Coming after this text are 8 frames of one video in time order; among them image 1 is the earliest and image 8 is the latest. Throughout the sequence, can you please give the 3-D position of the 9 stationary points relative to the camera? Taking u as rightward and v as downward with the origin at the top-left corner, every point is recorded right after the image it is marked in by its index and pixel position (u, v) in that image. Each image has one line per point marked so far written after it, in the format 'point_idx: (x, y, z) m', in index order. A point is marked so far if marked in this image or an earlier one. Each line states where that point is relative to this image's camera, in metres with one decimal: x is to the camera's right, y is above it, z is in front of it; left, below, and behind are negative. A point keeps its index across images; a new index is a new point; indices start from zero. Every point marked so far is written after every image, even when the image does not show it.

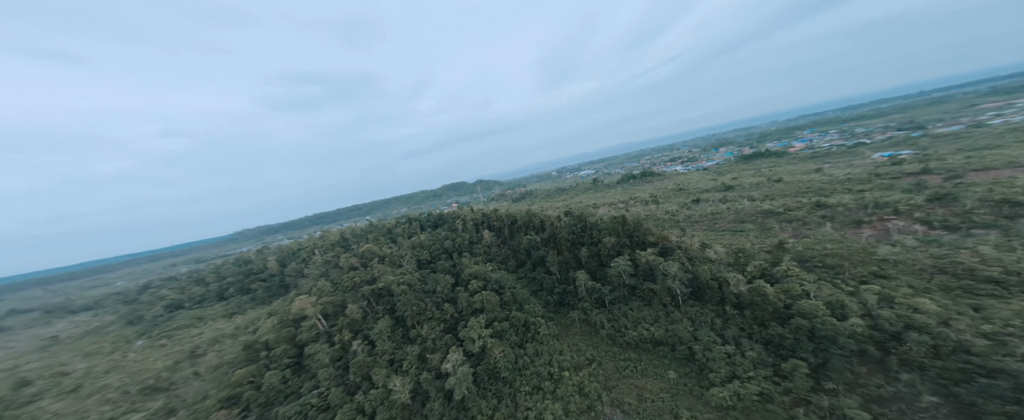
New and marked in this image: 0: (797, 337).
0: (+11.3, -5.0, +9.5) m
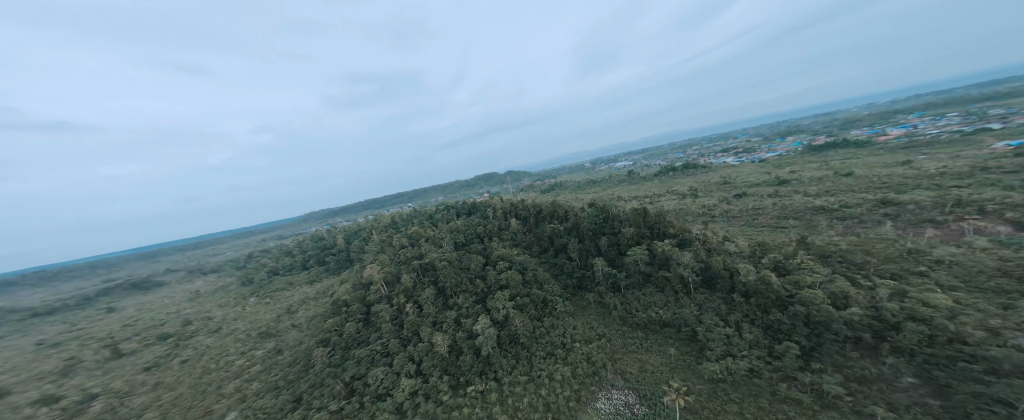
0: (+11.9, -4.7, +9.9) m
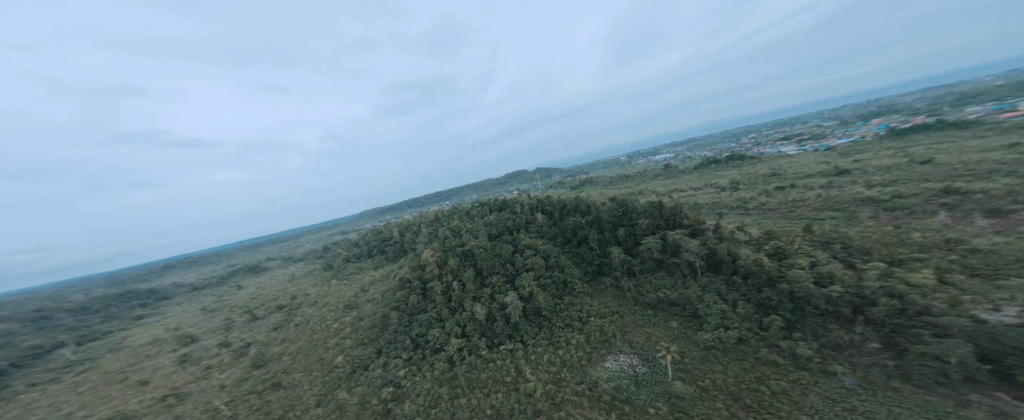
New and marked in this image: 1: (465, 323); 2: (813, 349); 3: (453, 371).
0: (+12.8, -4.2, +11.2) m
1: (-3.4, -8.5, +17.4) m
2: (+12.4, -5.7, +9.8) m
3: (-3.1, -10.1, +13.7) m
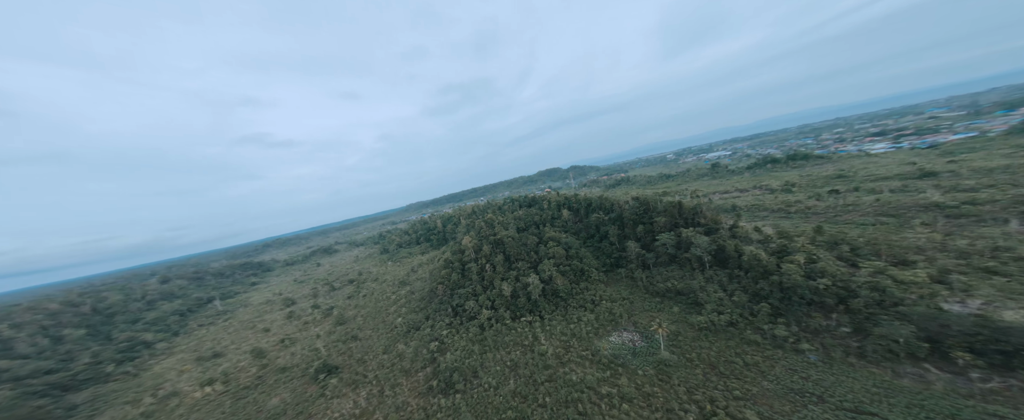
0: (+13.7, -4.1, +12.3) m
1: (-1.6, -7.8, +21.0) m
2: (+13.0, -5.7, +11.0) m
3: (-1.9, -9.4, +17.2) m
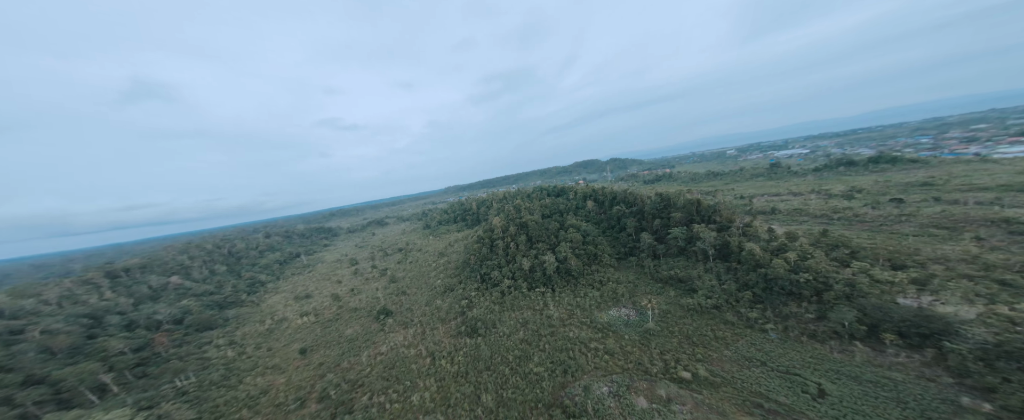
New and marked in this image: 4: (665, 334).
0: (+14.3, -4.0, +13.6) m
1: (+0.3, -6.3, +24.6) m
2: (+13.3, -5.6, +12.4) m
3: (-0.6, -8.0, +21.0) m
4: (+9.3, -7.5, +14.0) m
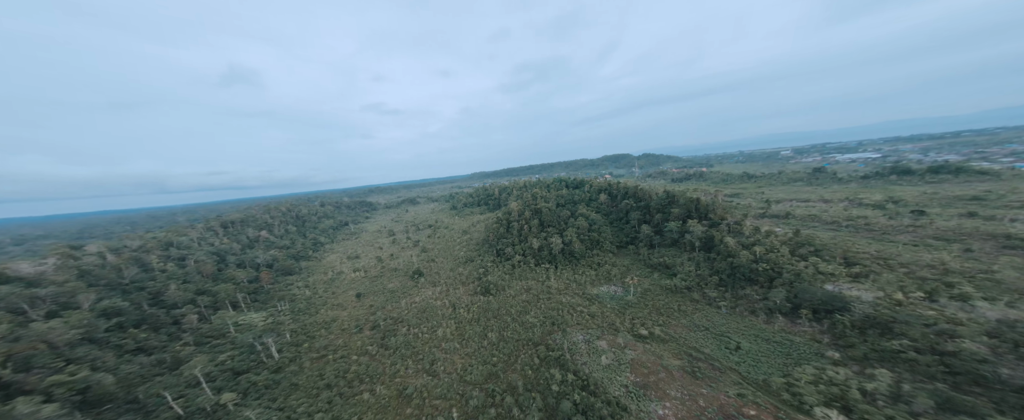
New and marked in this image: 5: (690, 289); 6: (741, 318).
0: (+14.5, -3.9, +15.9) m
1: (+1.7, -4.6, +28.3) m
2: (+13.3, -5.4, +14.9) m
3: (+0.2, -6.5, +25.0) m
4: (+9.3, -6.9, +17.0) m
5: (+12.5, -5.6, +16.5) m
6: (+12.6, -5.9, +13.0) m
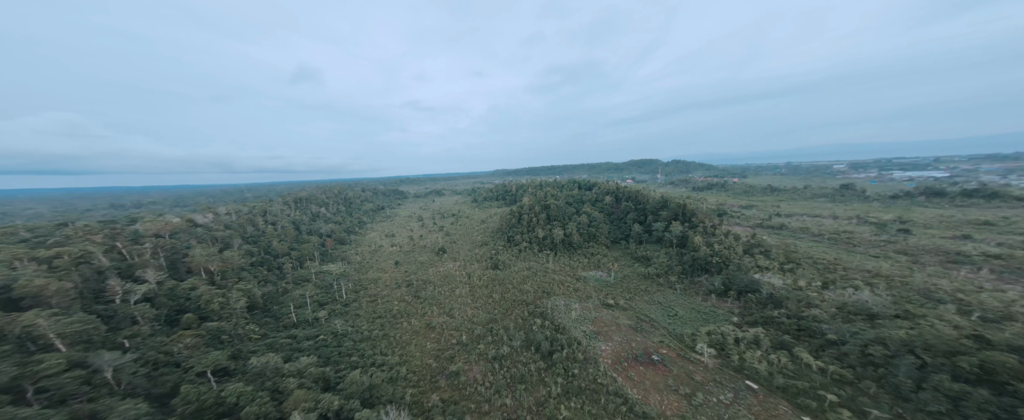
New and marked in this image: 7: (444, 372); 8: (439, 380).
0: (+14.6, -4.2, +19.3) m
1: (+2.9, -4.0, +32.9) m
2: (+13.2, -5.6, +18.4) m
3: (+1.0, -5.7, +29.6) m
4: (+9.3, -6.8, +20.9) m
5: (+12.6, -5.7, +20.1) m
6: (+12.3, -6.0, +16.6) m
7: (-3.7, -8.7, +12.6) m
8: (-3.8, -8.7, +12.1) m
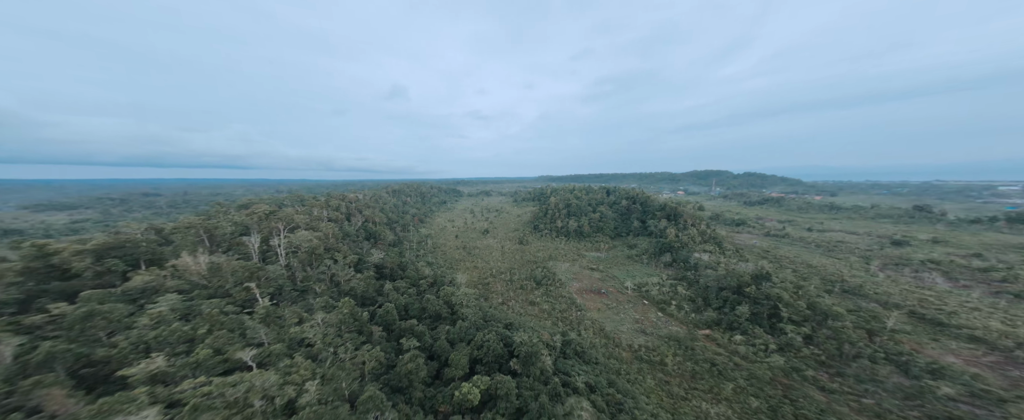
0: (+16.5, -4.1, +26.0) m
1: (+7.8, -3.5, +41.7) m
2: (+14.9, -5.4, +25.4) m
3: (+5.2, -5.0, +38.9) m
4: (+11.5, -6.5, +28.6) m
5: (+14.6, -5.5, +27.2) m
6: (+13.6, -5.7, +23.8) m
7: (-3.0, -7.2, +23.1) m
8: (-3.2, -7.2, +22.7) m
